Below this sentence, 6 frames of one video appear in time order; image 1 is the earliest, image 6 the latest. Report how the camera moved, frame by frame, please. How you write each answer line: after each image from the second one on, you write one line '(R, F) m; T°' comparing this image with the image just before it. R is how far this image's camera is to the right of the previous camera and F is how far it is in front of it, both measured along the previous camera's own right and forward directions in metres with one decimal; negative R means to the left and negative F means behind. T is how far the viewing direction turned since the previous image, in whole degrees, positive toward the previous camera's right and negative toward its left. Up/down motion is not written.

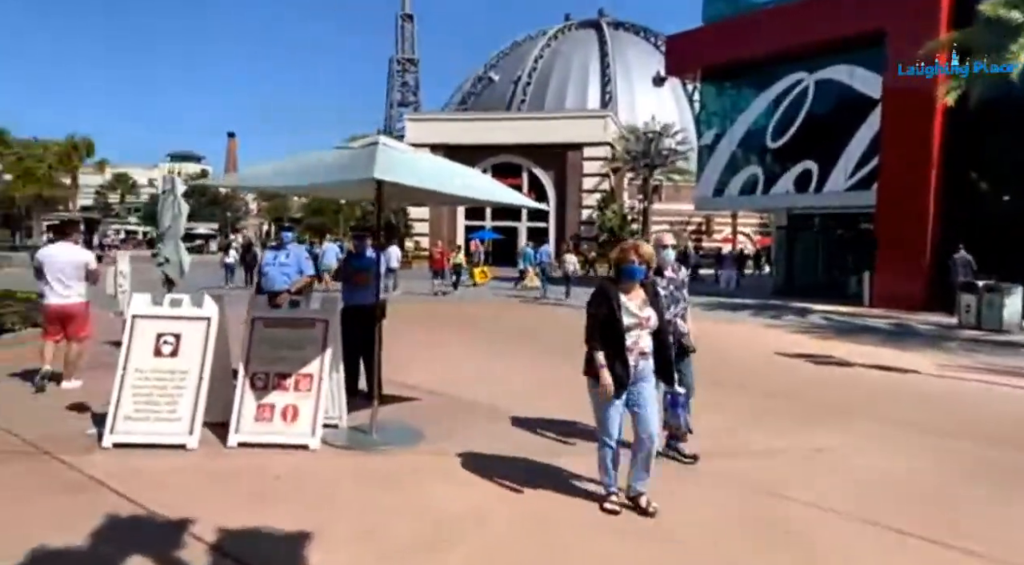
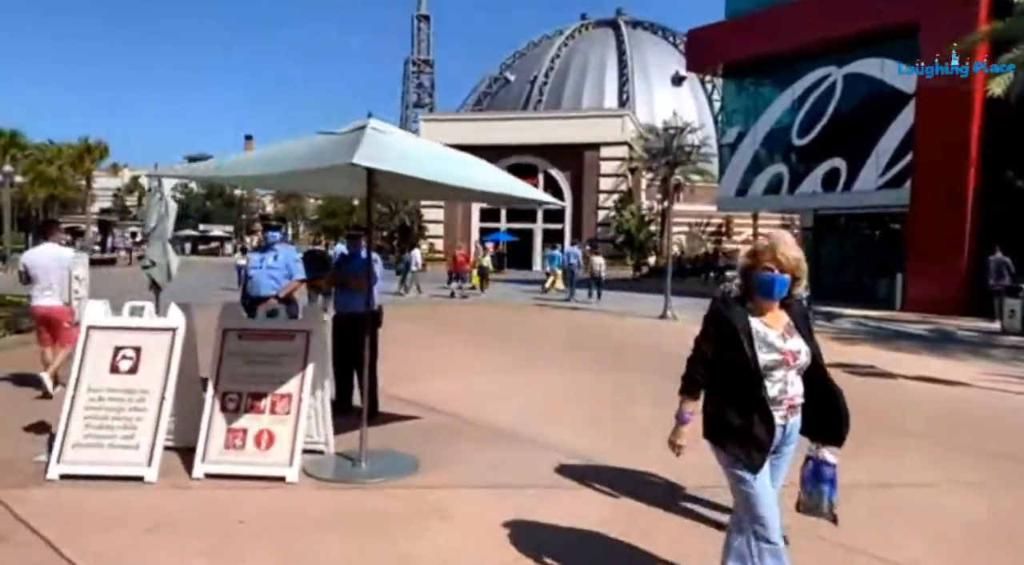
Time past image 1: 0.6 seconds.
(0.0, +0.7) m; -1°
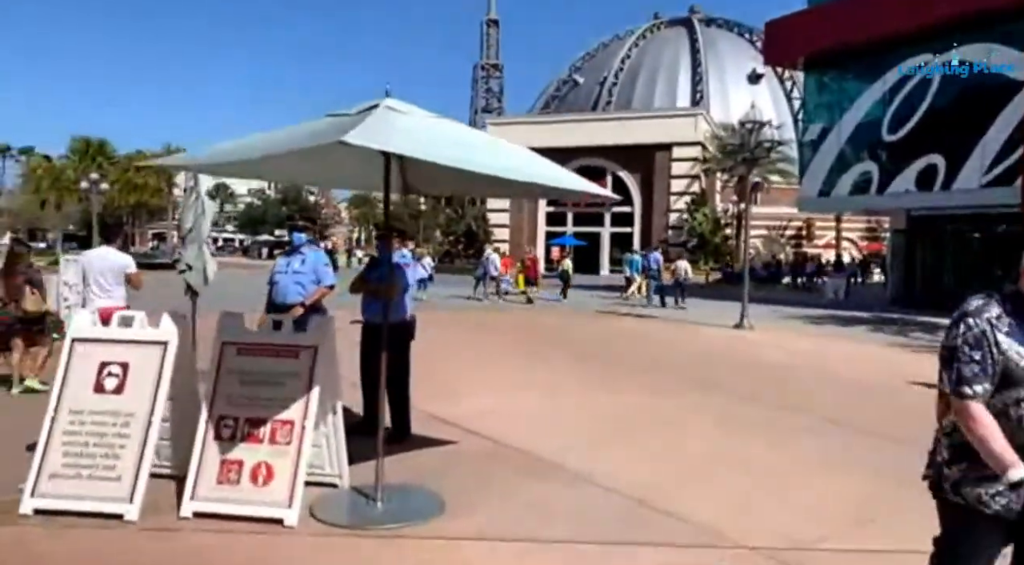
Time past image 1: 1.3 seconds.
(+0.1, +0.8) m; -5°
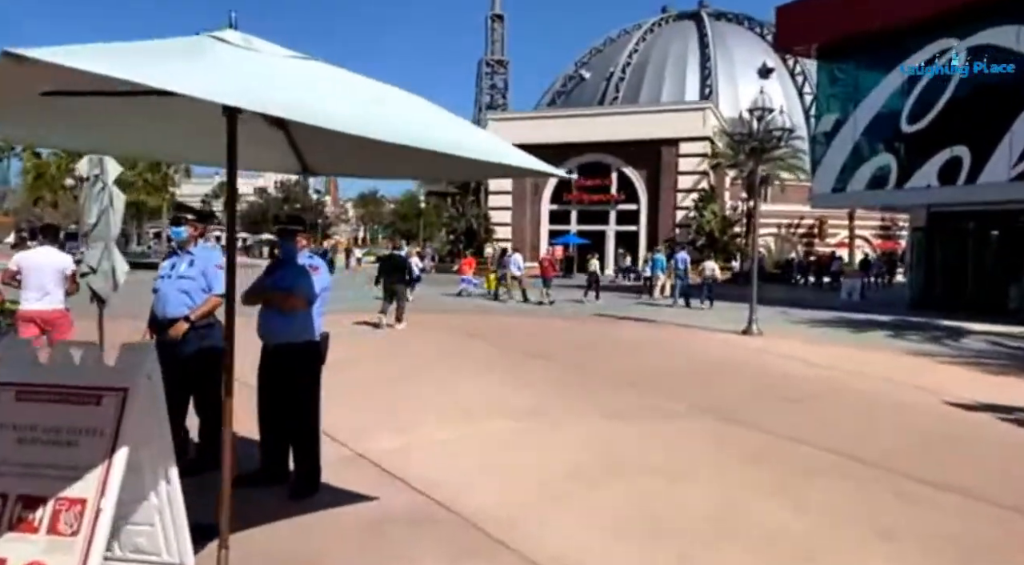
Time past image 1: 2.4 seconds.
(+0.4, +1.2) m; -1°
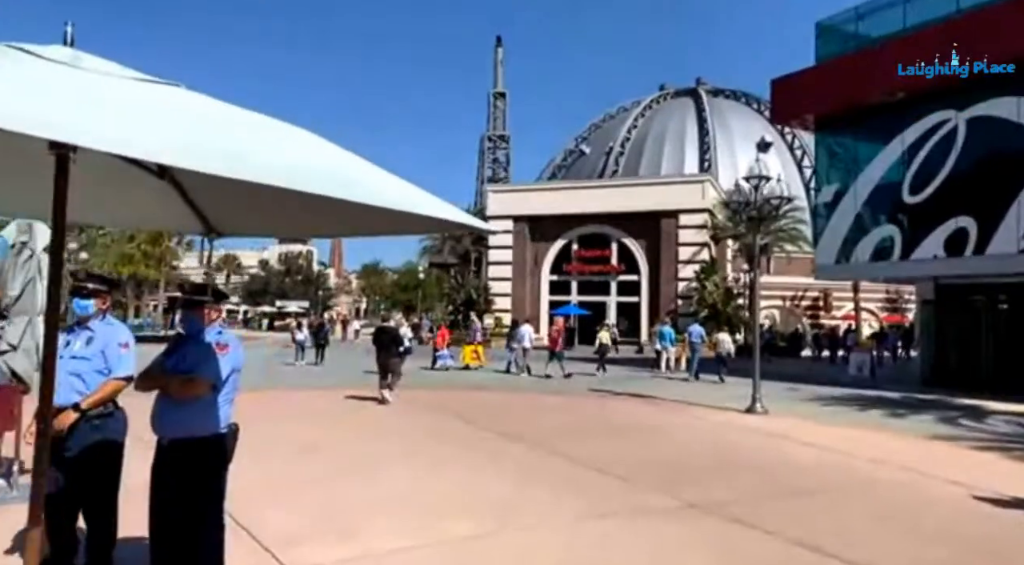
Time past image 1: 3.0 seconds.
(+0.3, +0.7) m; 0°
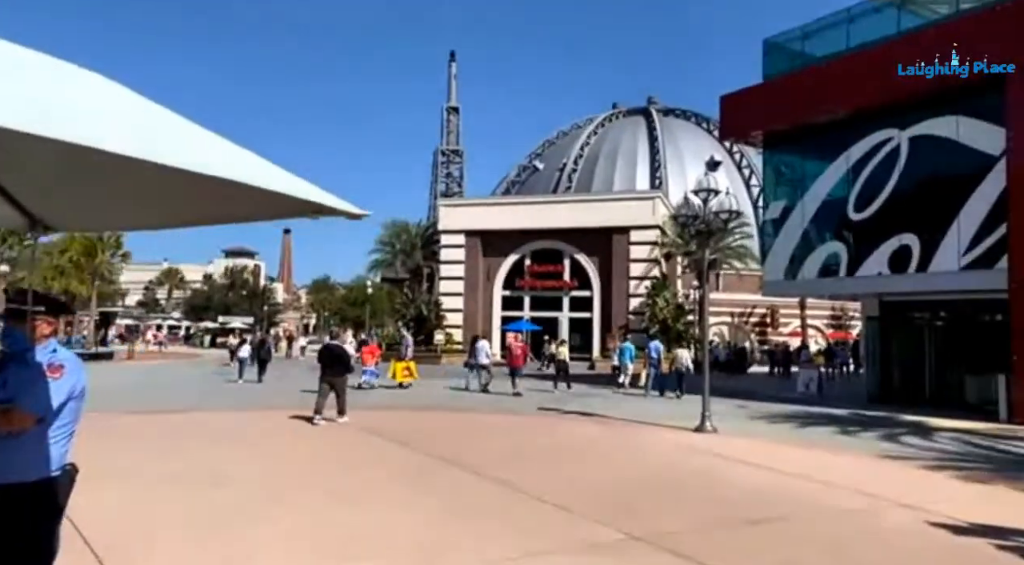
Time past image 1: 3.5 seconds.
(+0.2, +0.5) m; +3°
